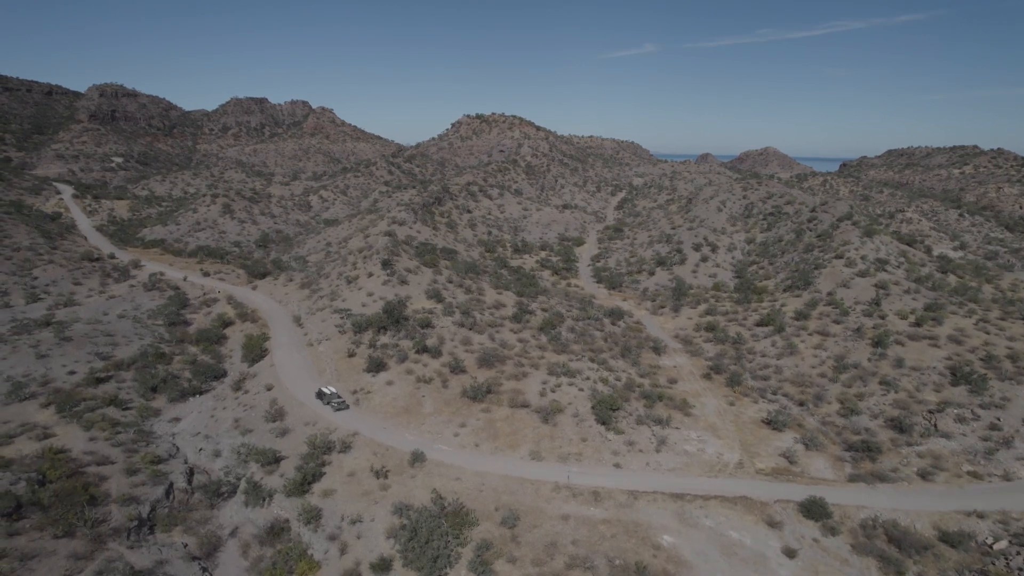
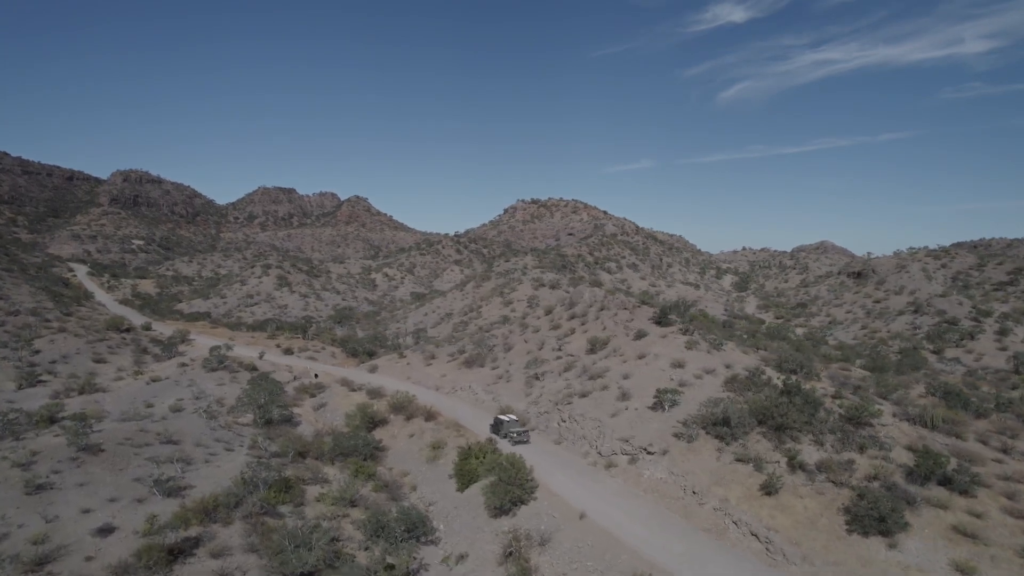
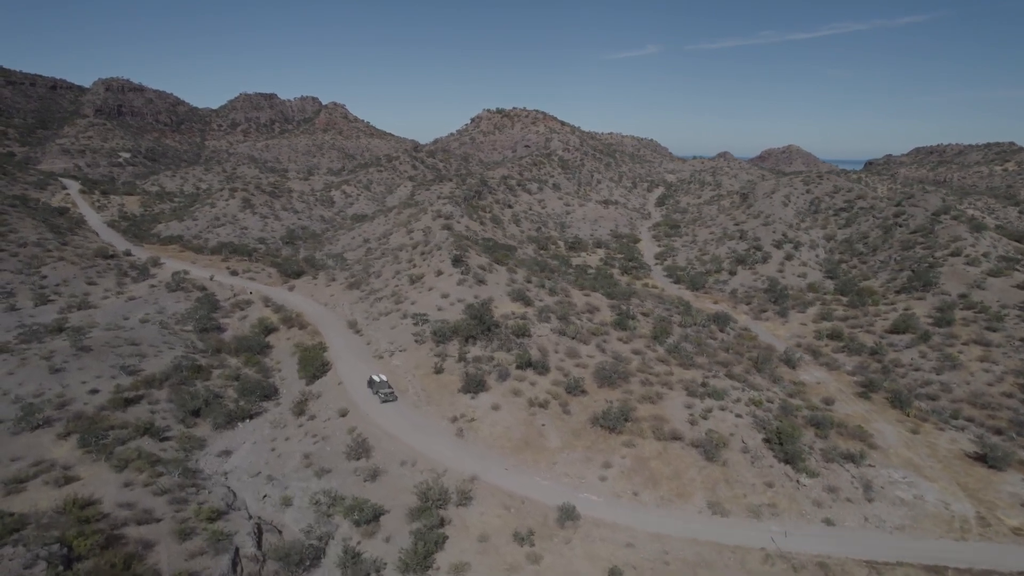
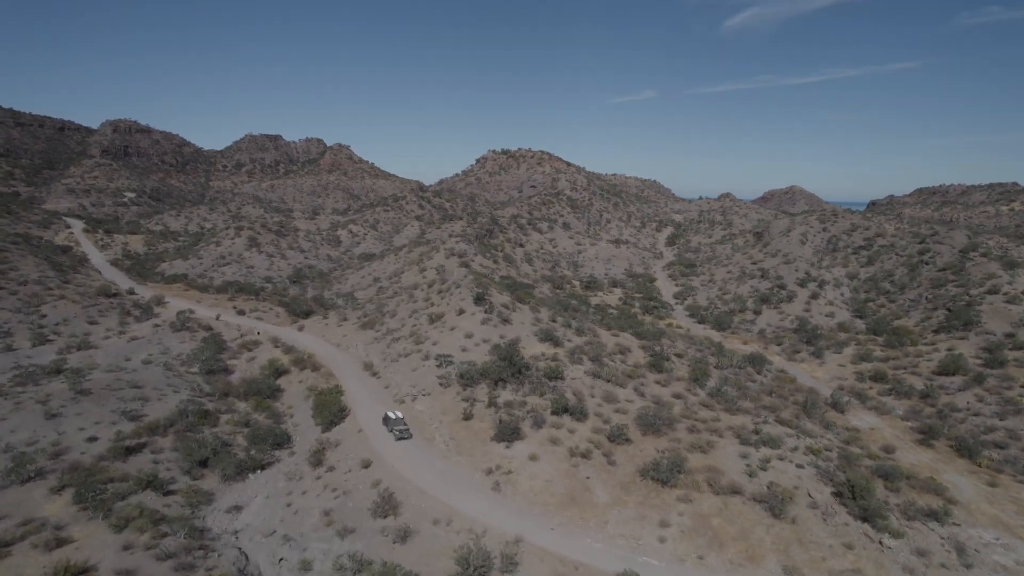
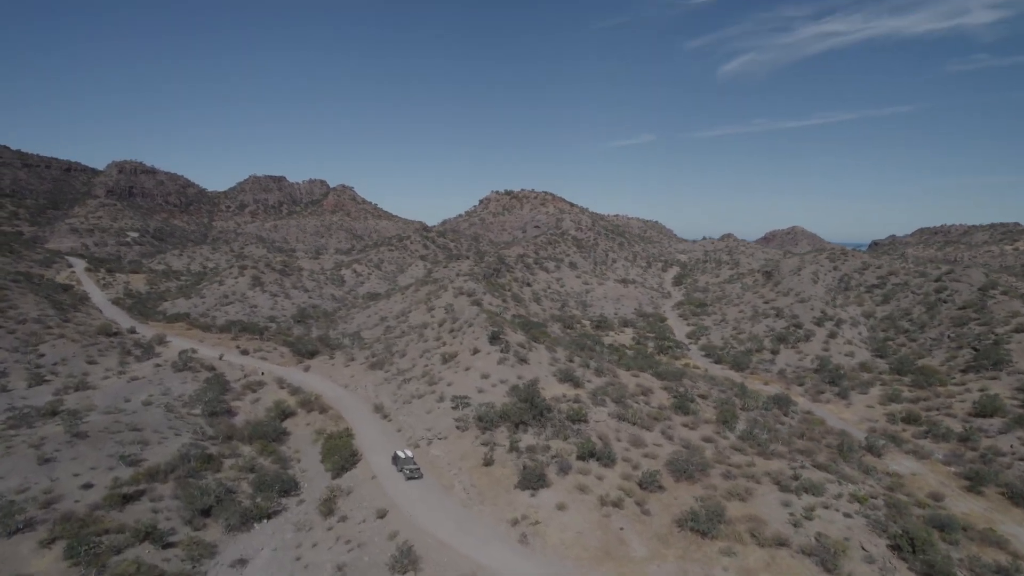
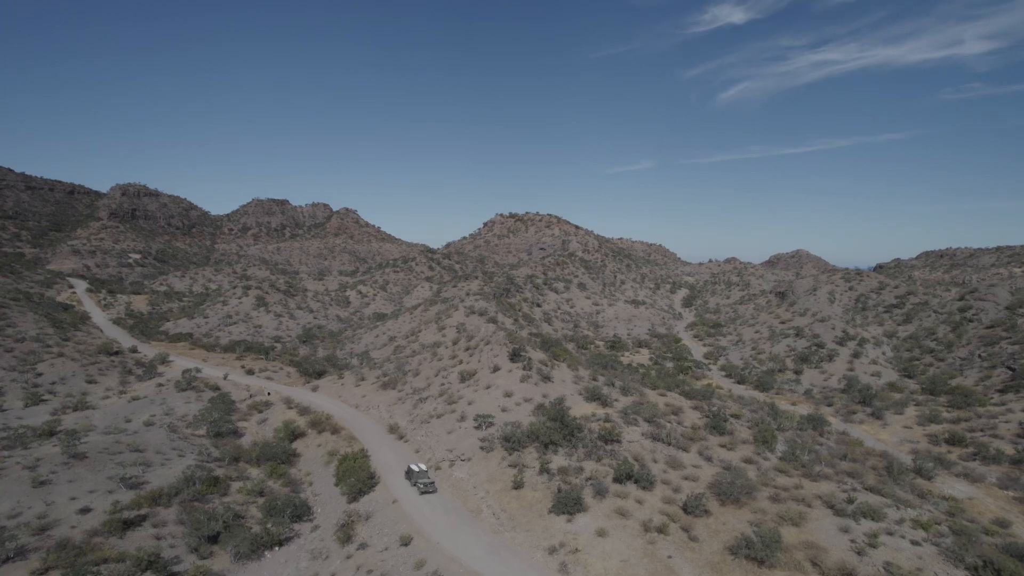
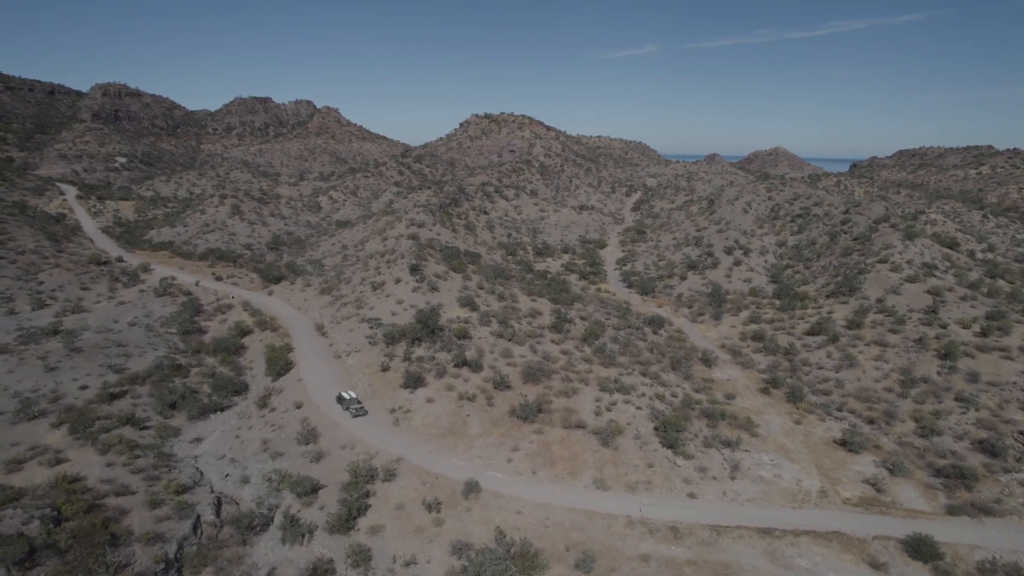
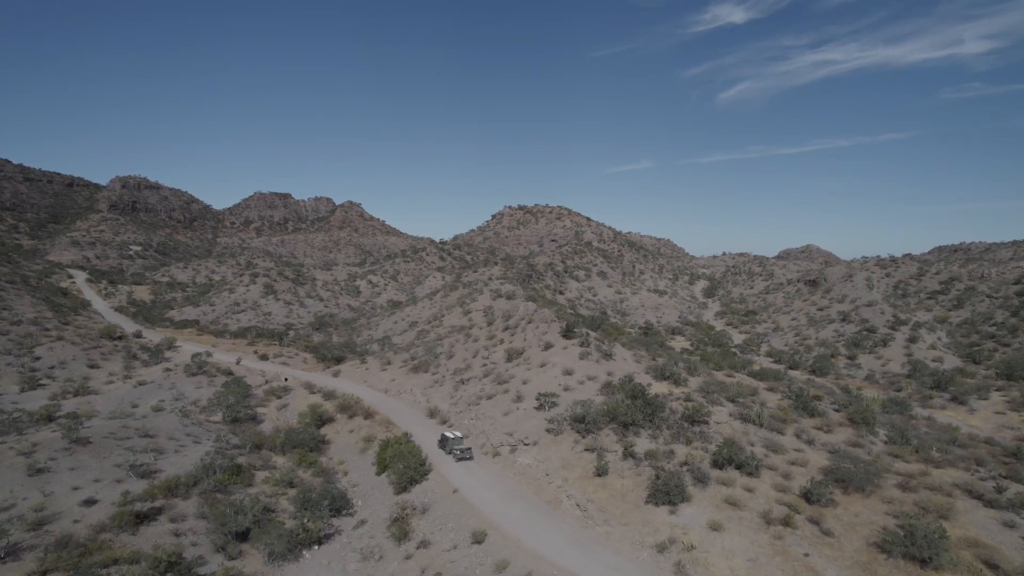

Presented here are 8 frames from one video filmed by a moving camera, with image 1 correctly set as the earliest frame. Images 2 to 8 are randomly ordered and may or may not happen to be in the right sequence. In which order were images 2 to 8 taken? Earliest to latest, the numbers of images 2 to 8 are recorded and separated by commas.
7, 3, 4, 5, 6, 8, 2
